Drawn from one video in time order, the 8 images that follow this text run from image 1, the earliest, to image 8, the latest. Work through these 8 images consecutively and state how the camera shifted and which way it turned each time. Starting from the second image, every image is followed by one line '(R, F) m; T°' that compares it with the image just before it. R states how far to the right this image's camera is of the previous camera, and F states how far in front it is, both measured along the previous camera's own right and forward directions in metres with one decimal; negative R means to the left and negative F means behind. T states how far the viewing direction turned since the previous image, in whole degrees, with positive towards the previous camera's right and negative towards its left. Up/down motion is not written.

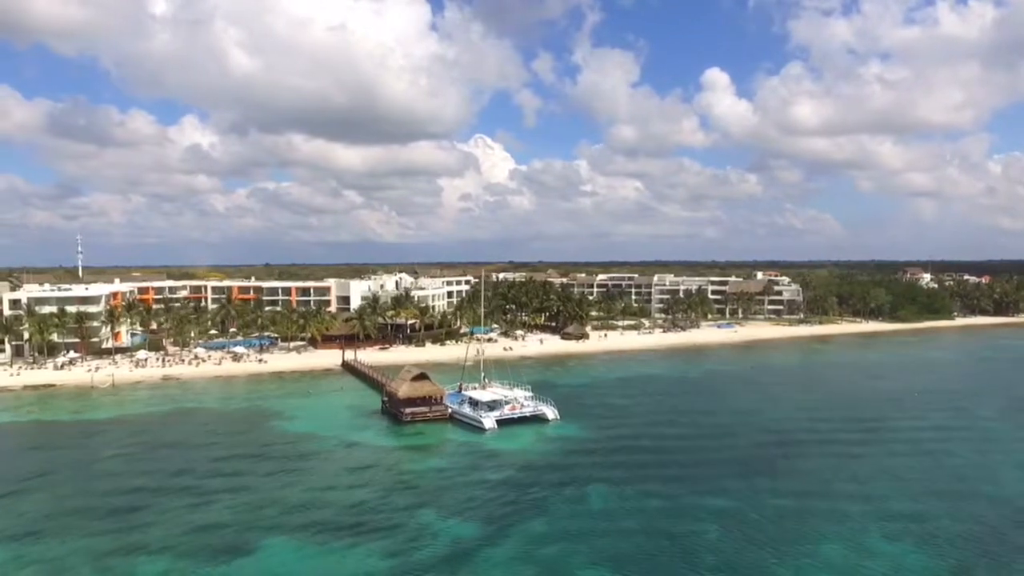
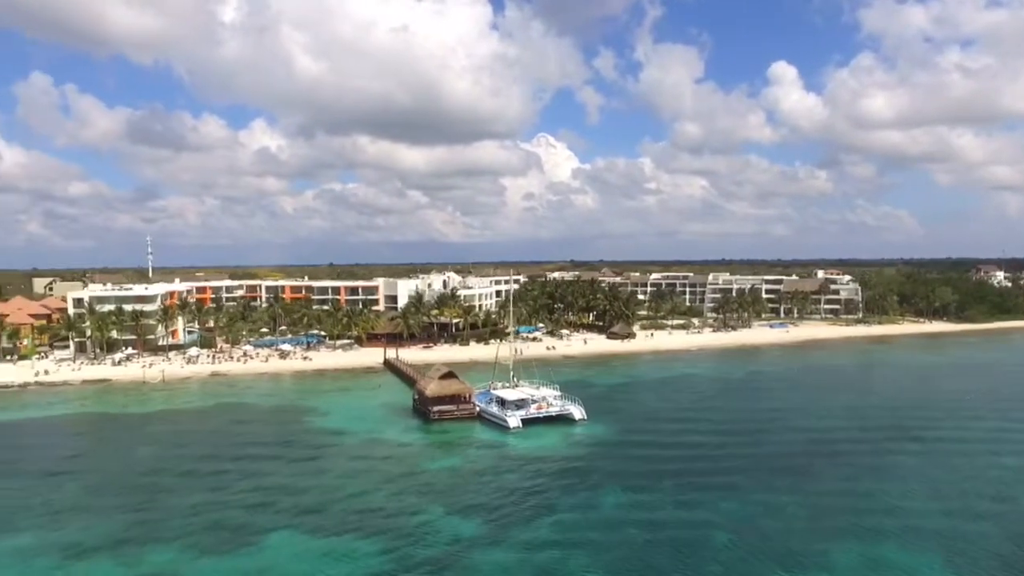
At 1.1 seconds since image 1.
(+3.1, +0.2) m; -5°
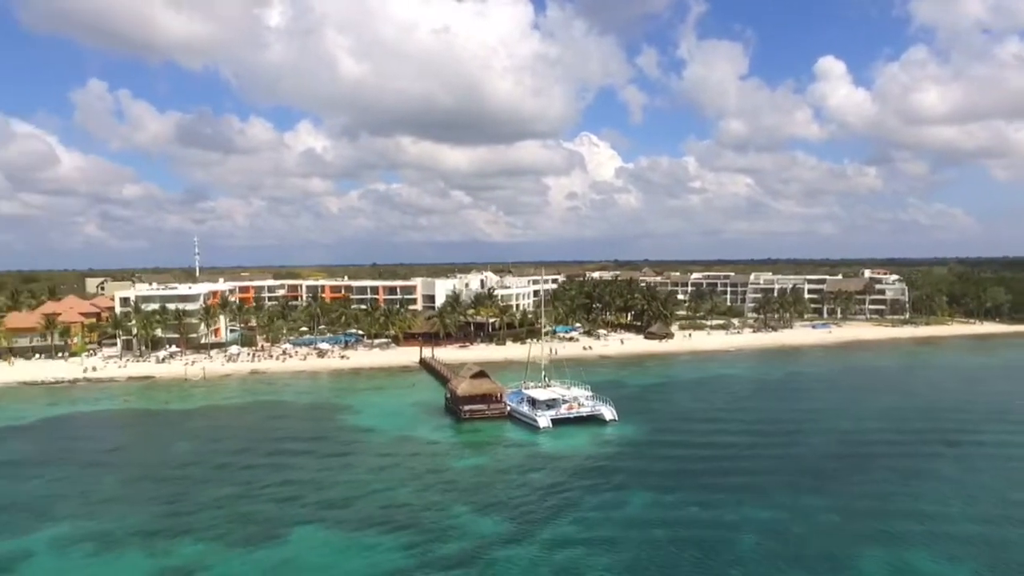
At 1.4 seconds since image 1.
(+1.0, +0.1) m; -3°
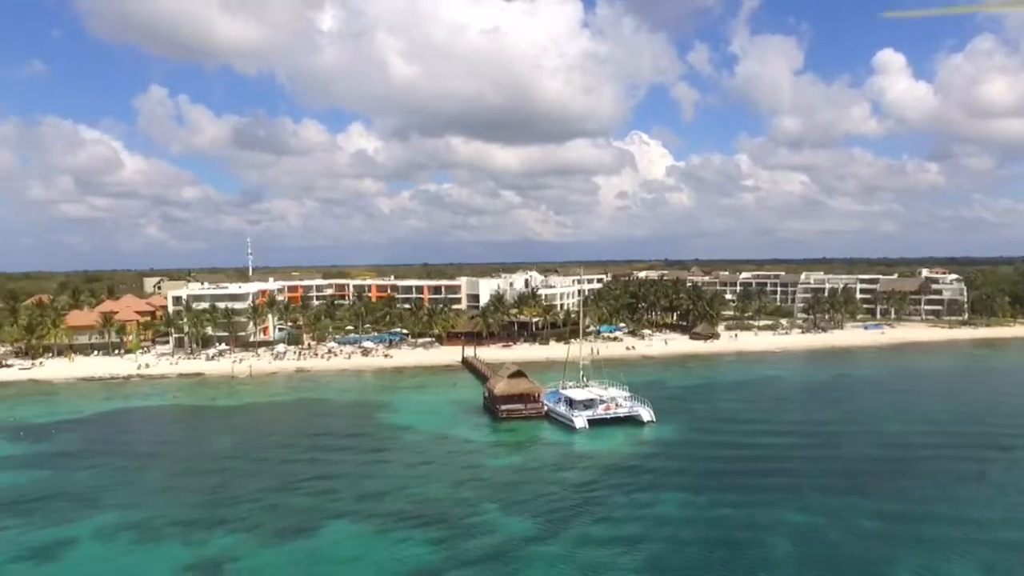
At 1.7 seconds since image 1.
(+1.1, +0.1) m; -4°
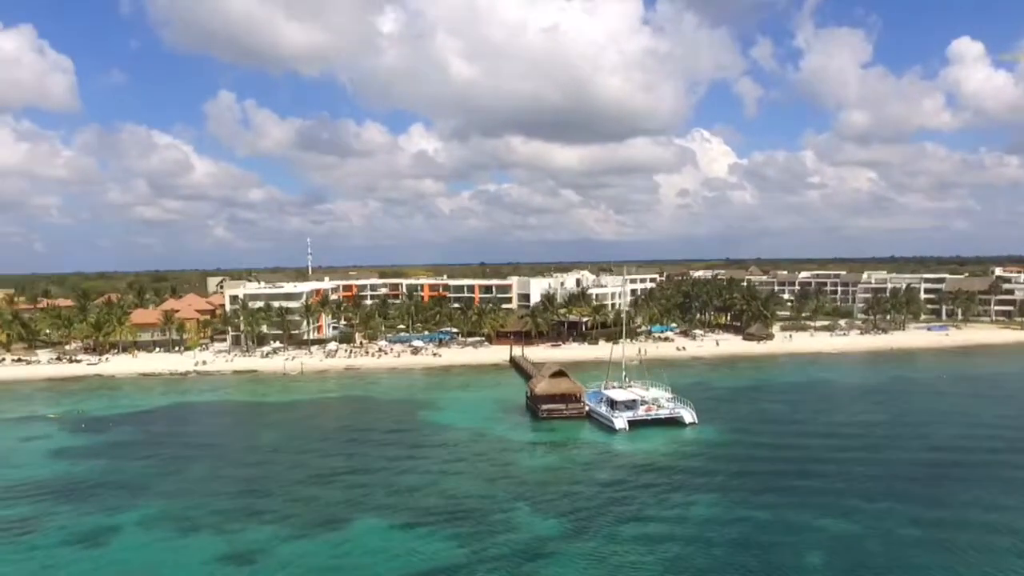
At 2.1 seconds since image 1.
(+1.6, +0.1) m; -4°
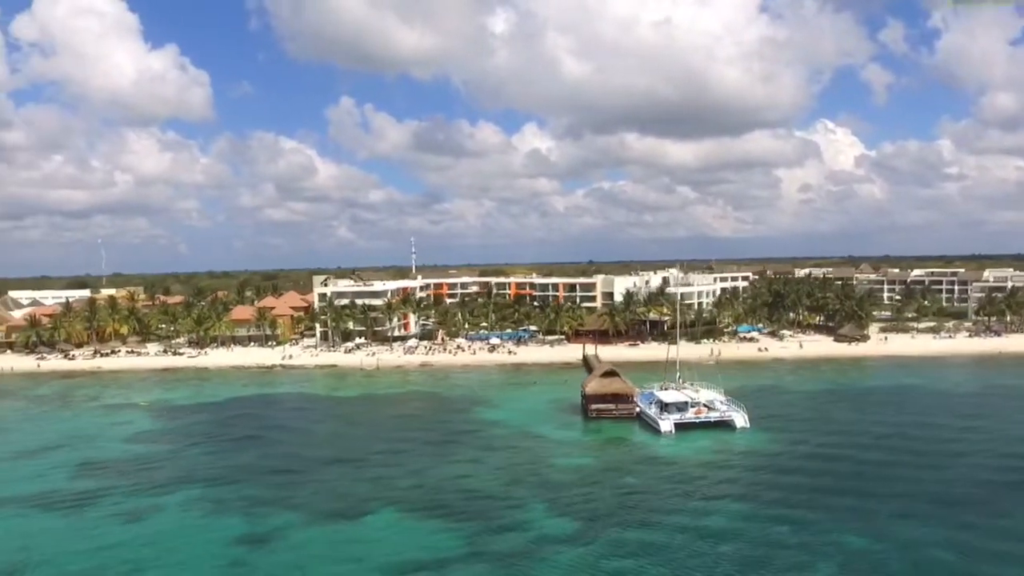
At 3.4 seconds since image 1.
(+5.4, +0.3) m; -9°
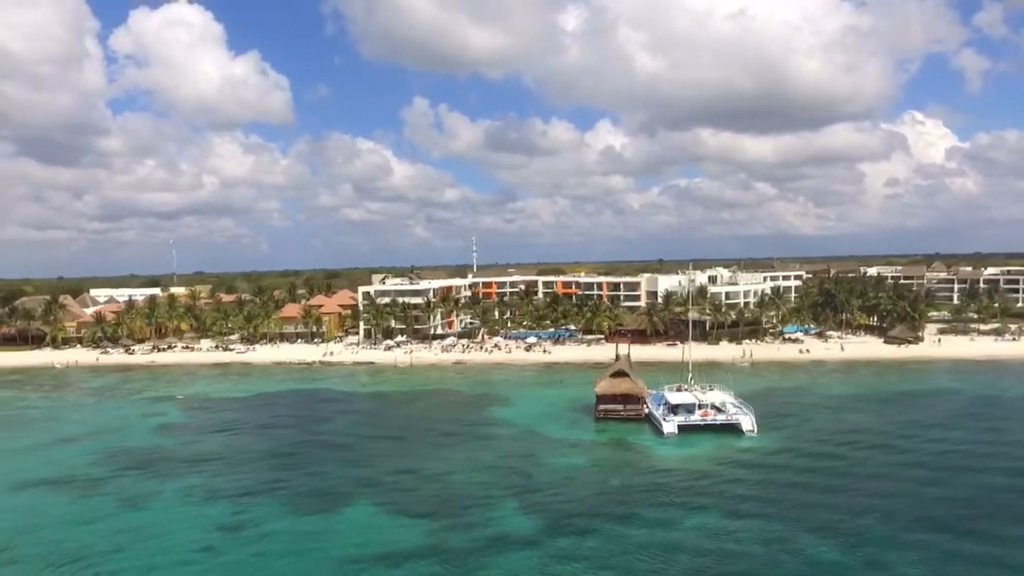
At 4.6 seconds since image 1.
(+5.5, +0.1) m; -6°
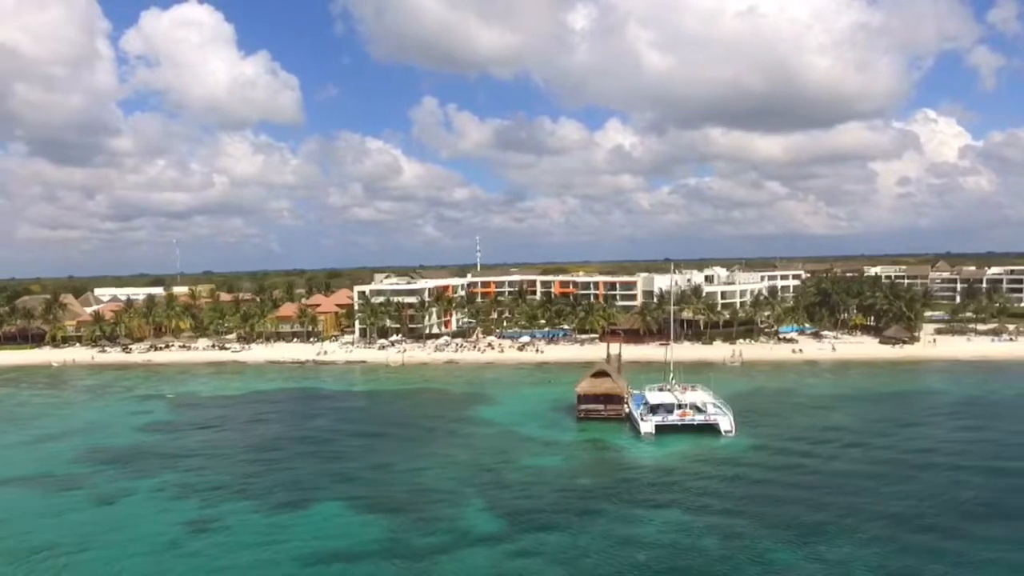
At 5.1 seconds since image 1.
(+2.4, 0.0) m; -1°
